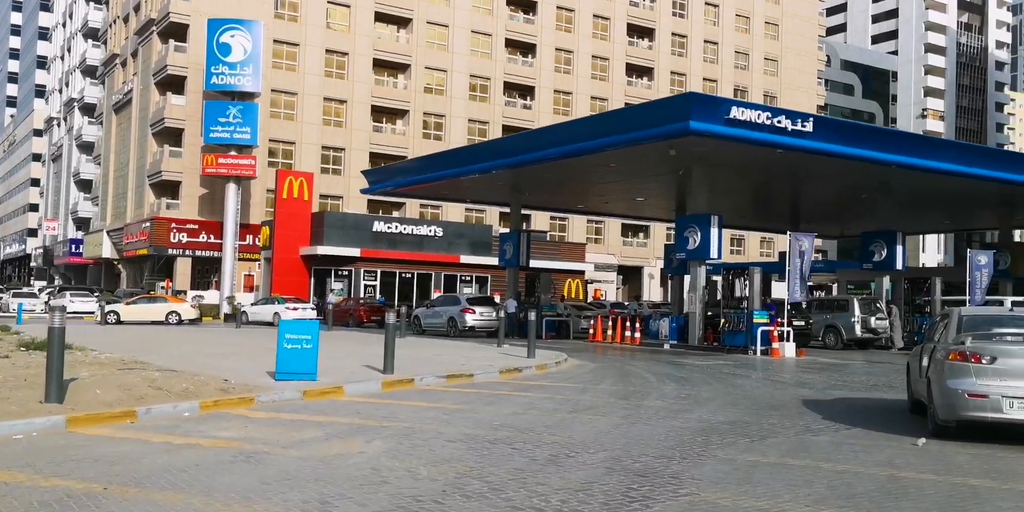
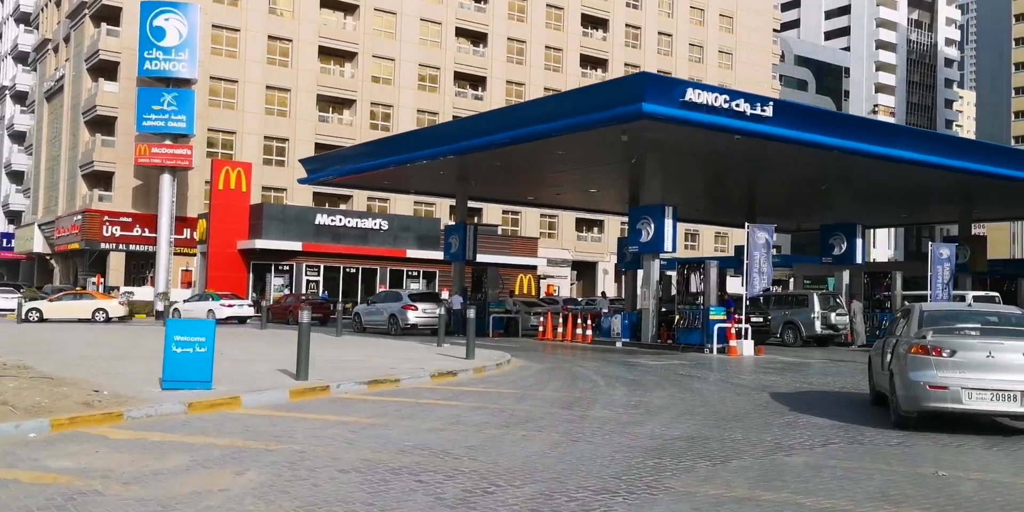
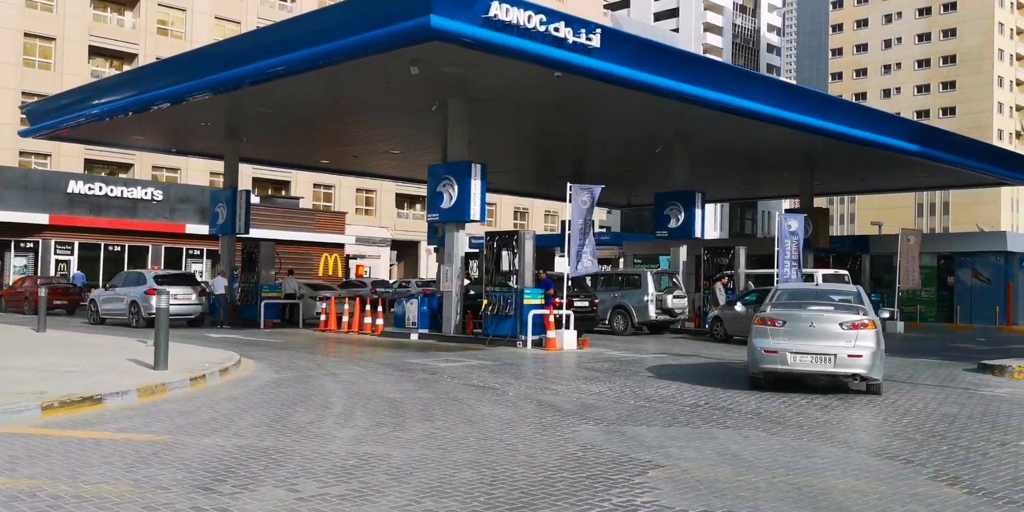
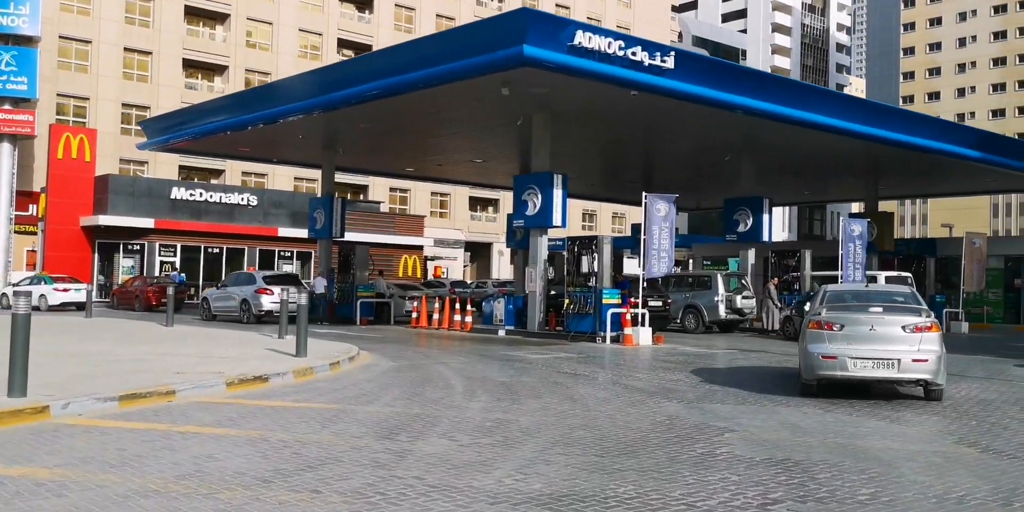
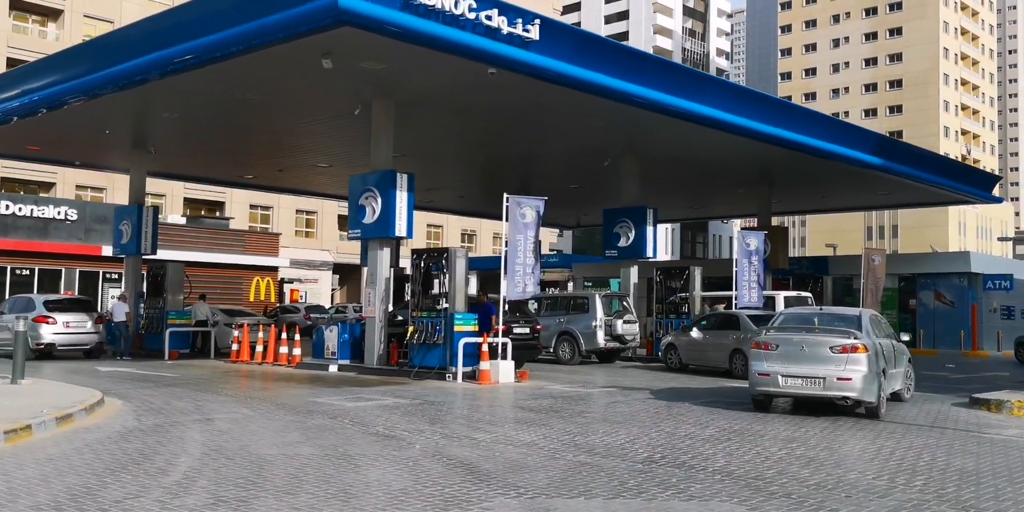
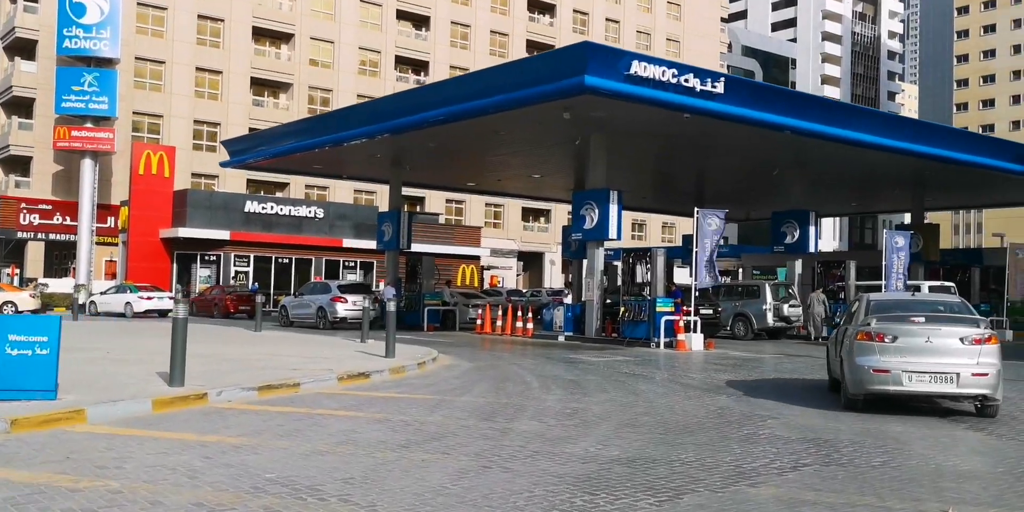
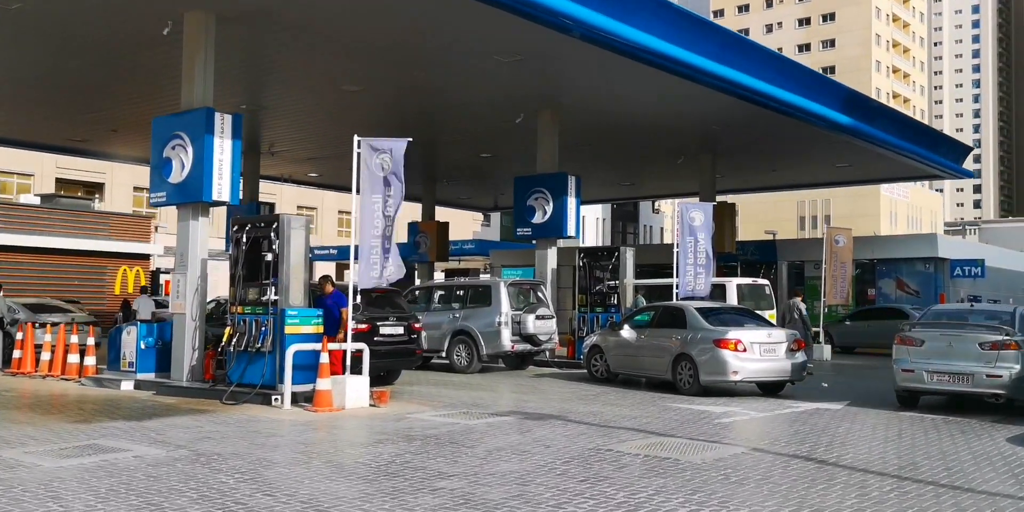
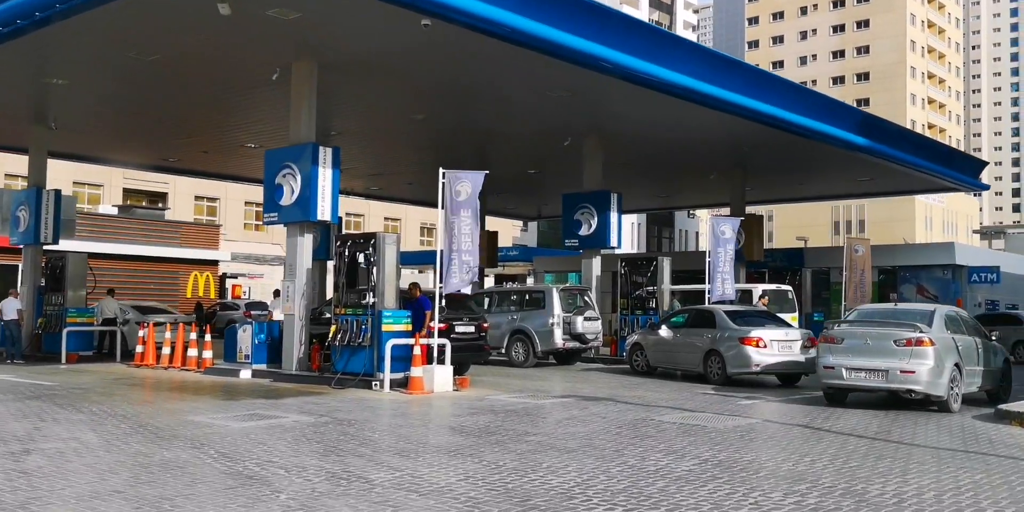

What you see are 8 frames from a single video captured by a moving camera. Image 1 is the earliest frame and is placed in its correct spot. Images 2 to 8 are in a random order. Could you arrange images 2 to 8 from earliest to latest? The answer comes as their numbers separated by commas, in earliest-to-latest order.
2, 6, 4, 3, 5, 8, 7
